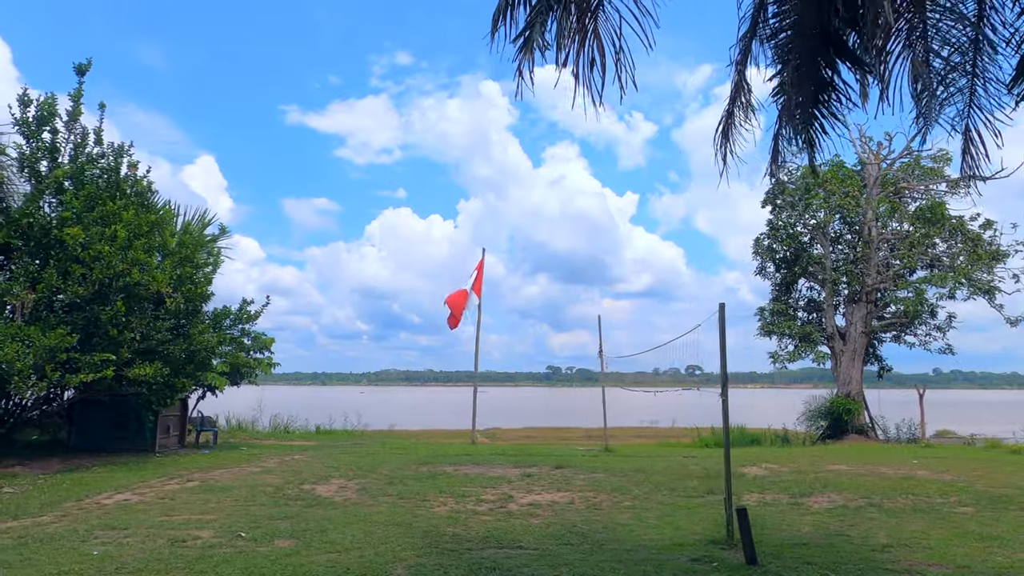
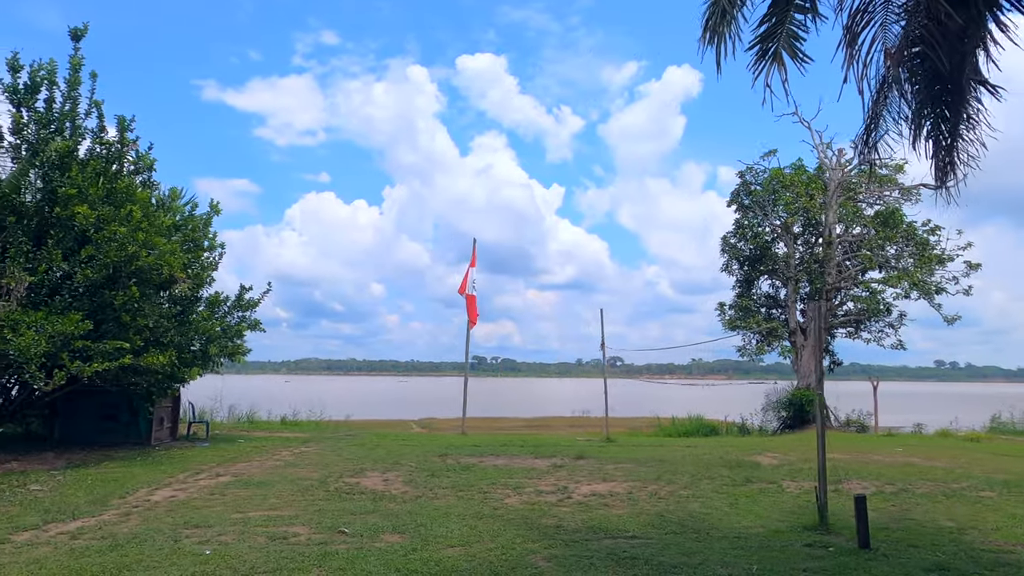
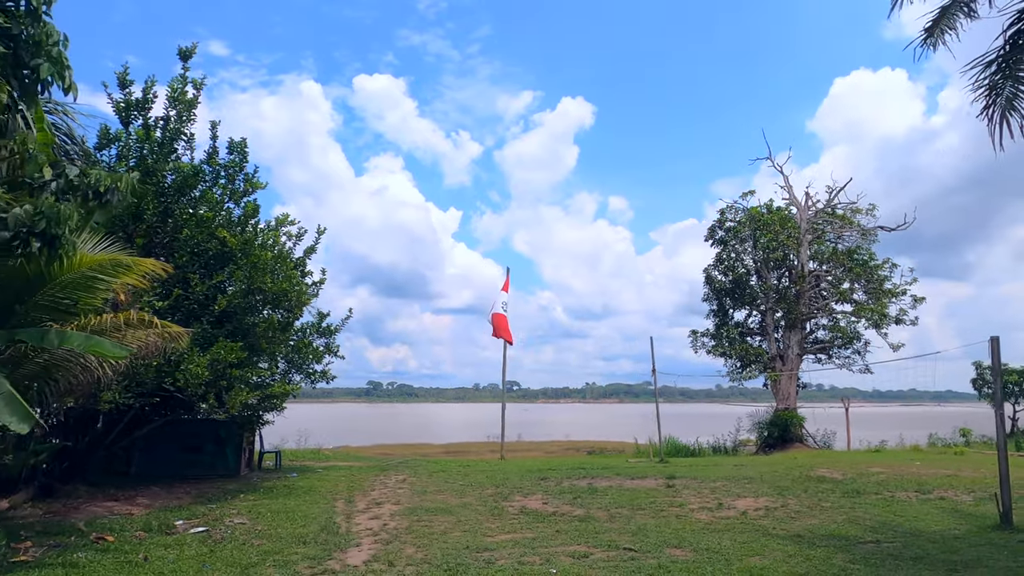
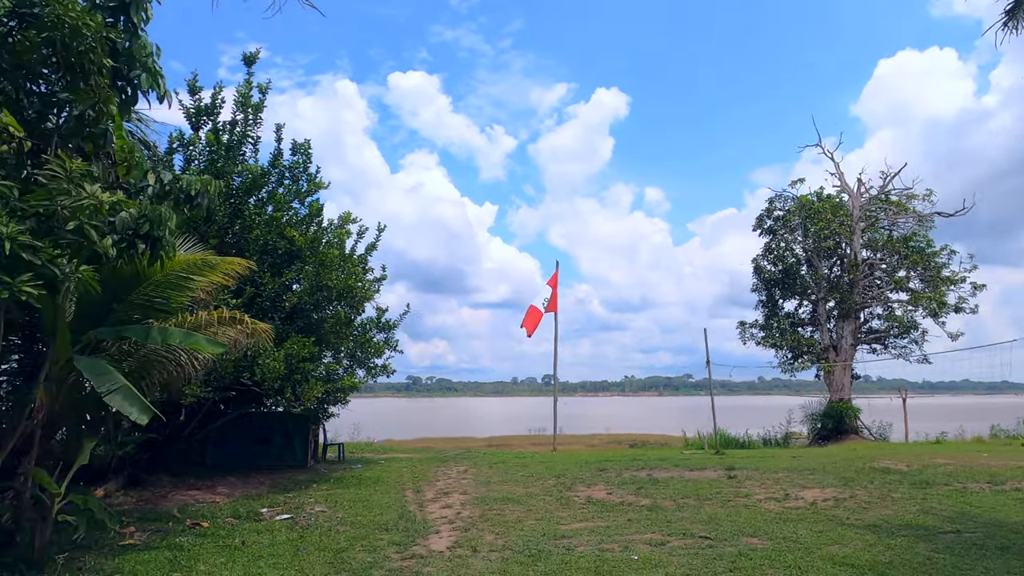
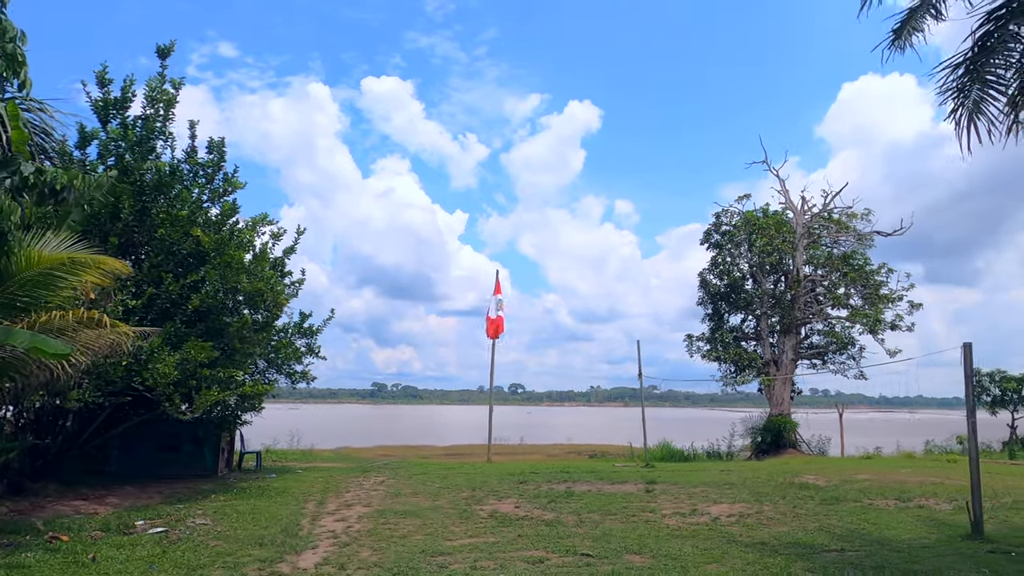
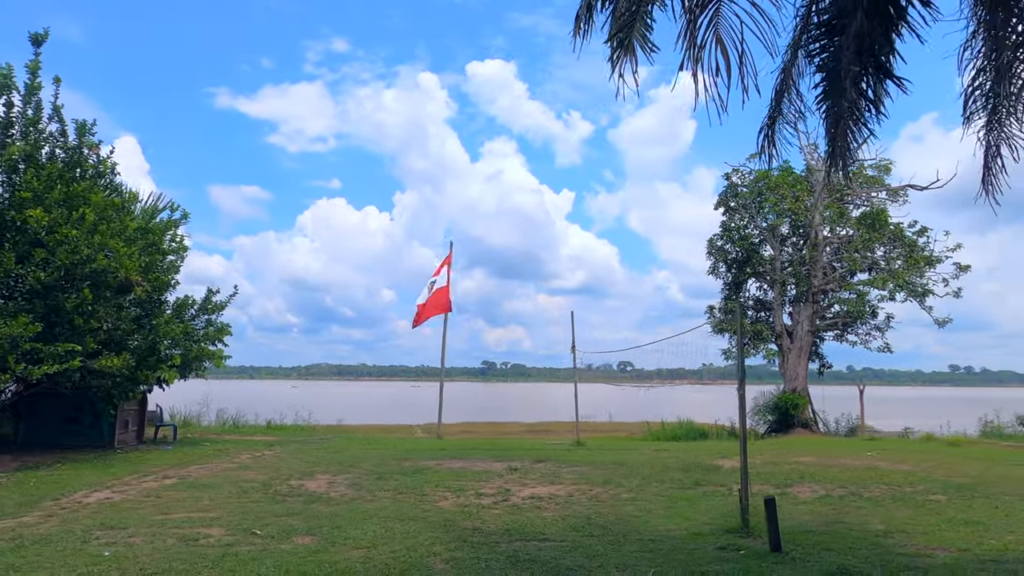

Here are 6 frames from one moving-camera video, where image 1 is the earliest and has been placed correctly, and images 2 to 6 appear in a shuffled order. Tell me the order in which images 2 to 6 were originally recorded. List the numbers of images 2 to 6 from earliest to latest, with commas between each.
6, 2, 5, 3, 4
